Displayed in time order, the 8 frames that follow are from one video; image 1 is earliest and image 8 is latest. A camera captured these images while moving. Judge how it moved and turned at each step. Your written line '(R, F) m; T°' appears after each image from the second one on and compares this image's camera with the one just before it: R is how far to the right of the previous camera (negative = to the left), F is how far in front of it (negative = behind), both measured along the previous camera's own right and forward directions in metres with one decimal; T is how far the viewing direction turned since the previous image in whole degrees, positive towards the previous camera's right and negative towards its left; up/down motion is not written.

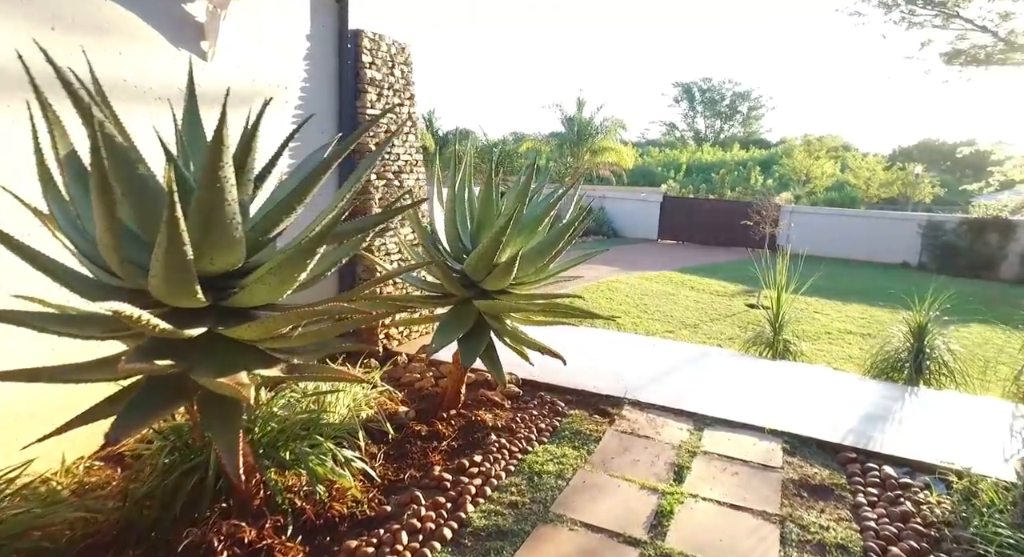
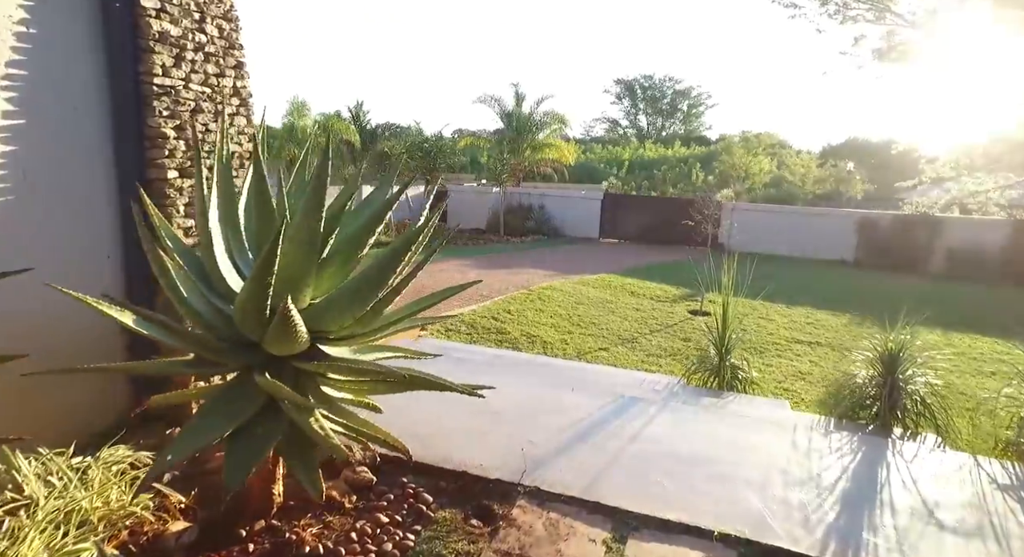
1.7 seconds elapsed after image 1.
(+0.4, +1.1) m; +5°
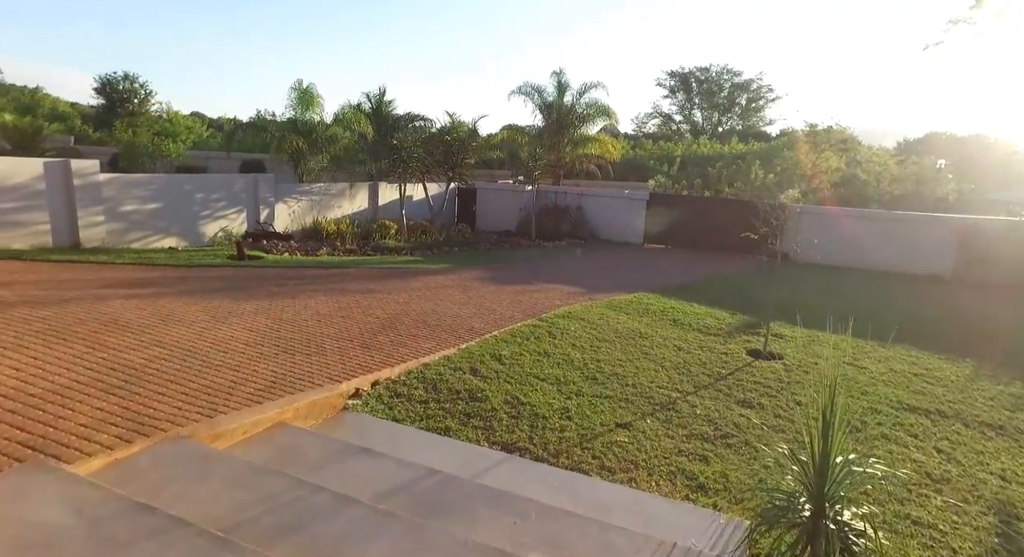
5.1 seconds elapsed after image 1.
(+0.5, +2.3) m; -4°
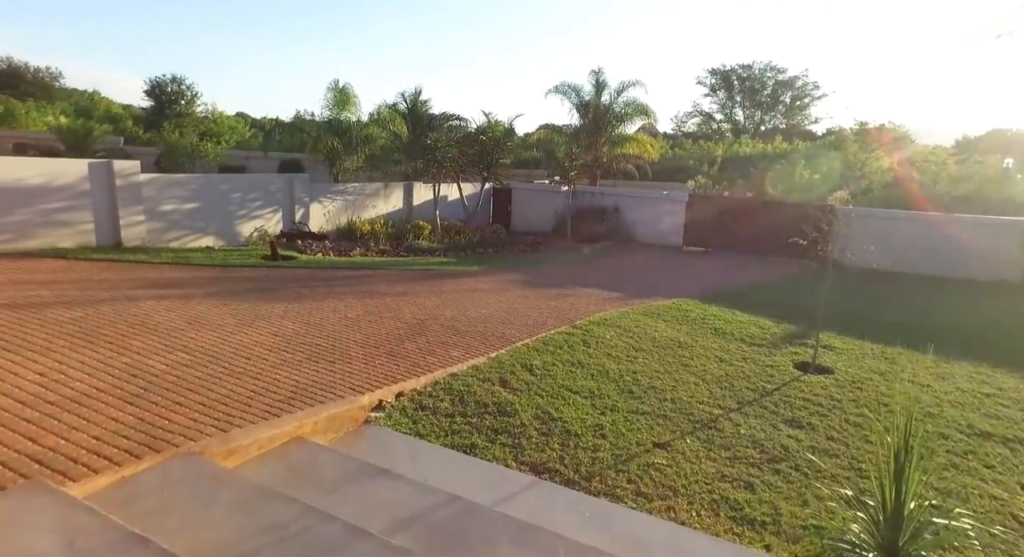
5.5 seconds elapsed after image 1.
(0.0, +0.3) m; -3°
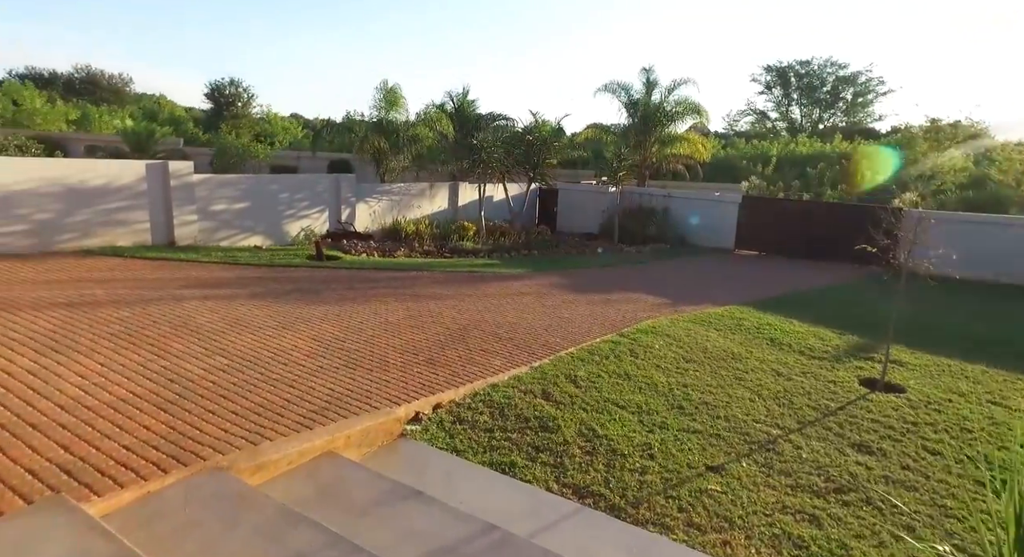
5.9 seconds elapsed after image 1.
(0.0, +0.2) m; -4°
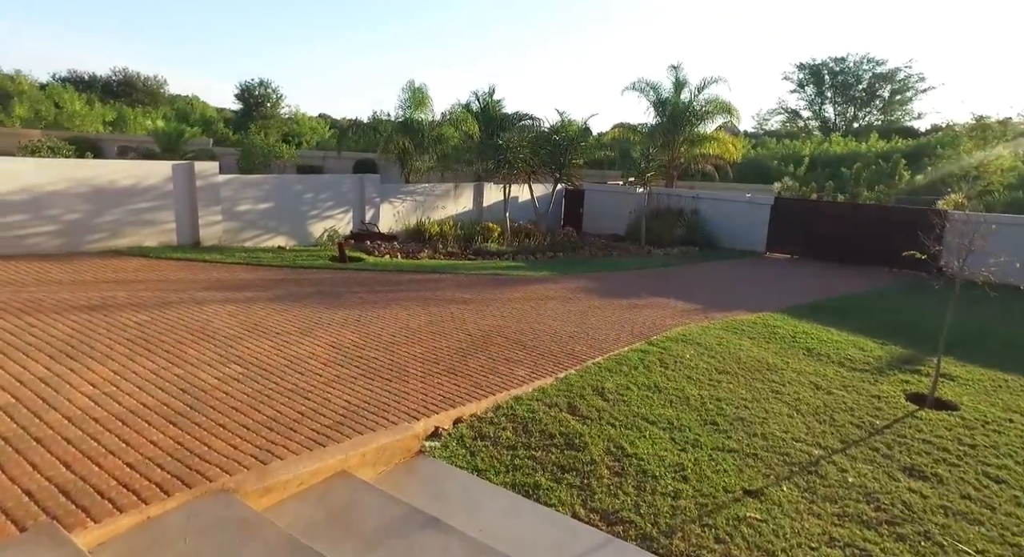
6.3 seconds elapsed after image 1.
(0.0, +0.2) m; -2°
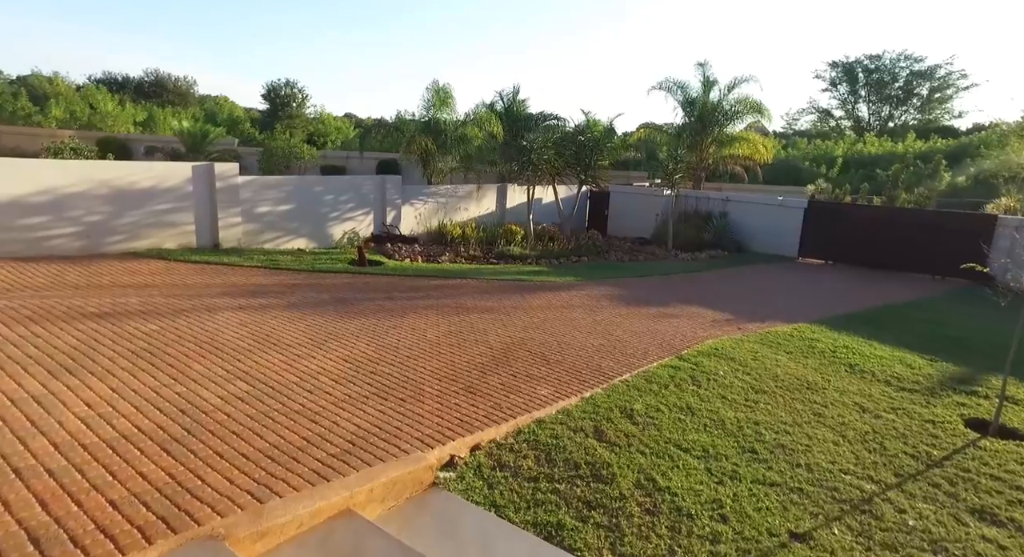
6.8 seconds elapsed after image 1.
(0.0, +0.3) m; -2°
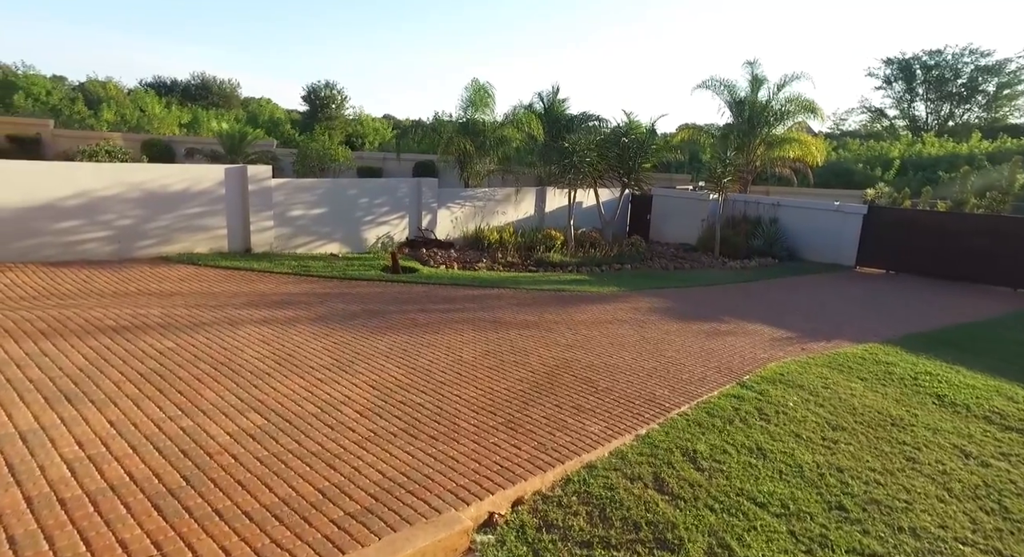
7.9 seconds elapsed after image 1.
(-0.1, +0.6) m; -3°
